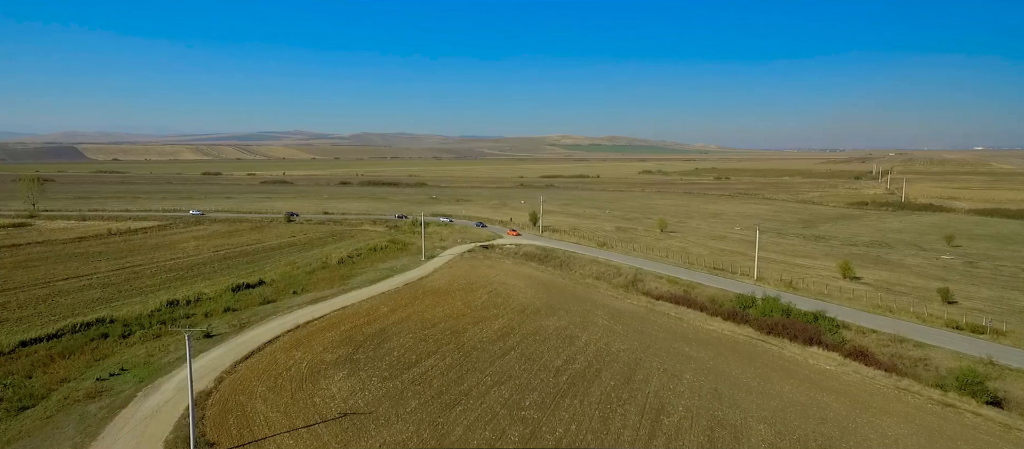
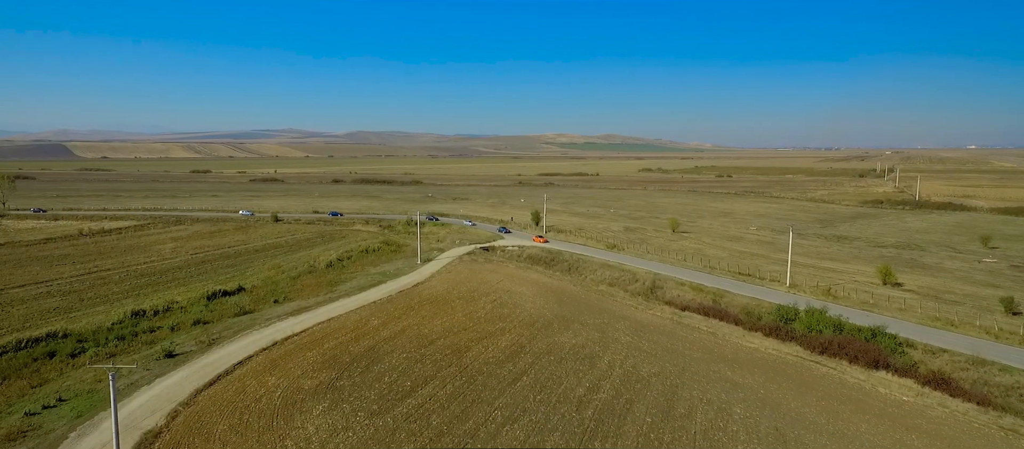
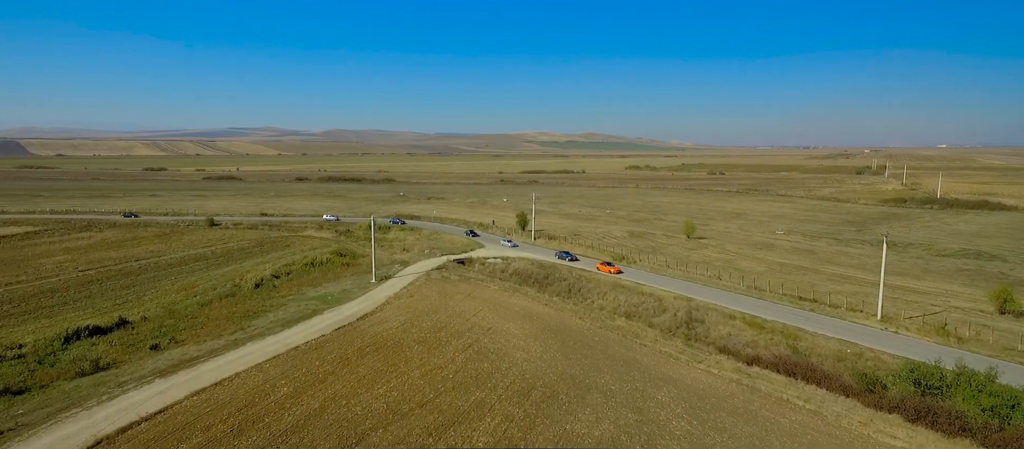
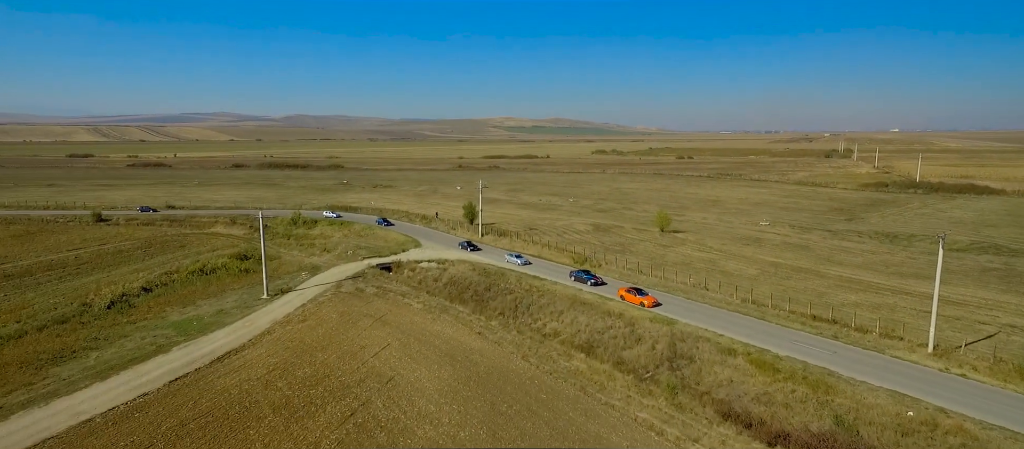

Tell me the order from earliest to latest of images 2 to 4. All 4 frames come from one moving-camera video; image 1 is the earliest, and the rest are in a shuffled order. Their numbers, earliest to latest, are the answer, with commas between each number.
2, 3, 4
